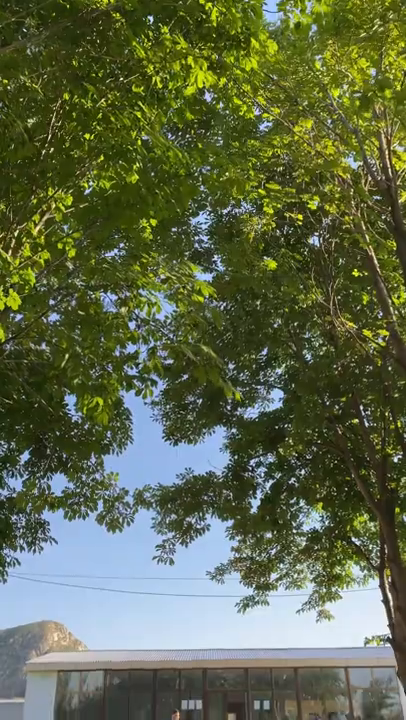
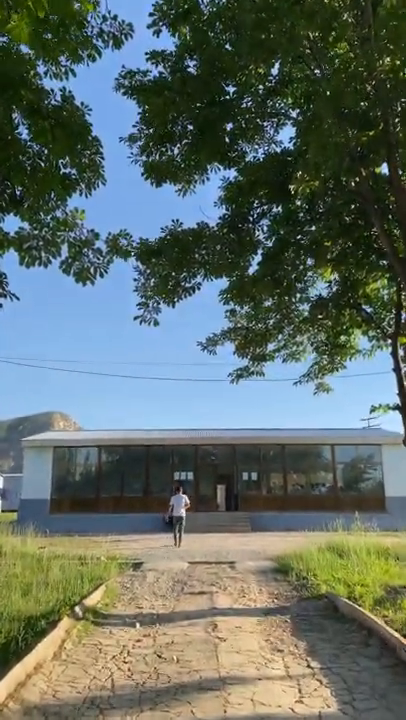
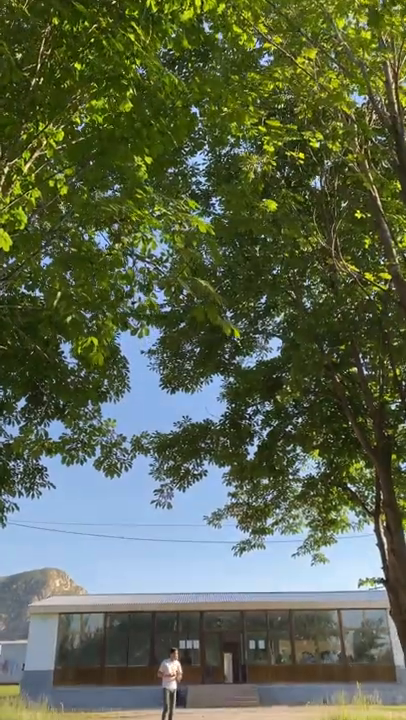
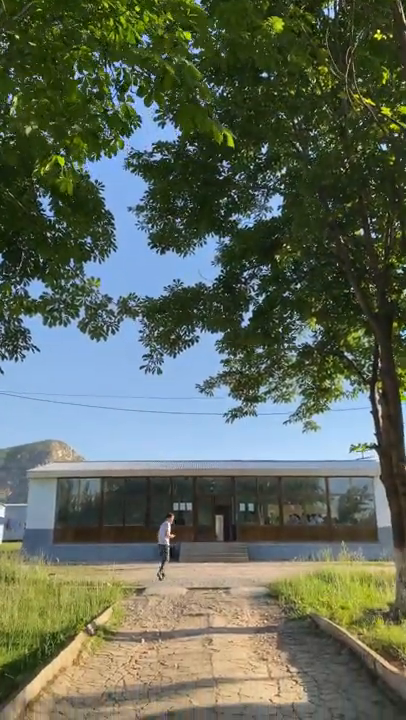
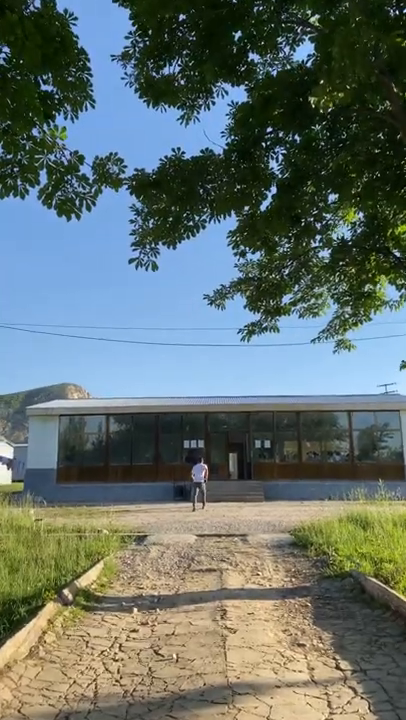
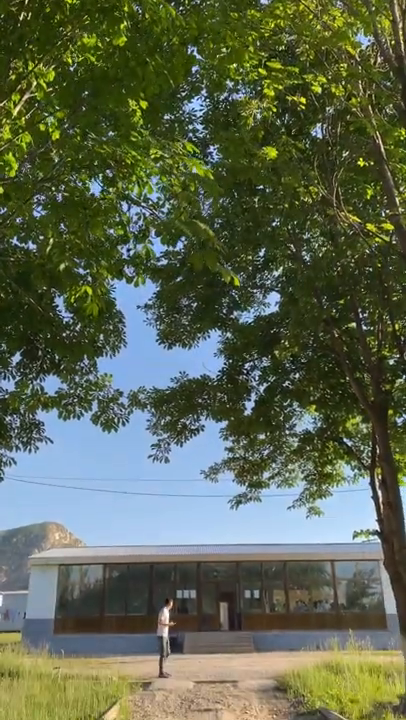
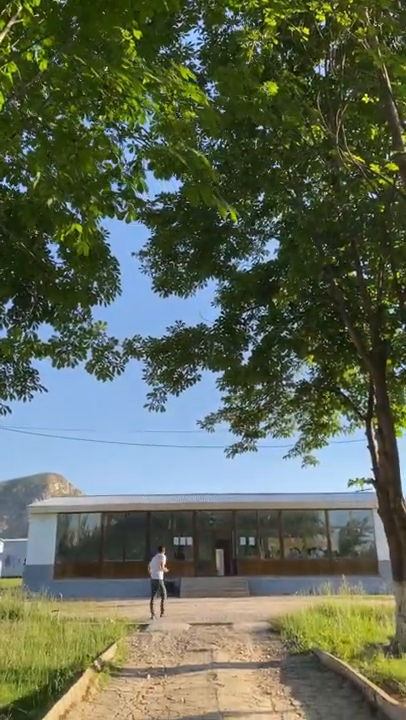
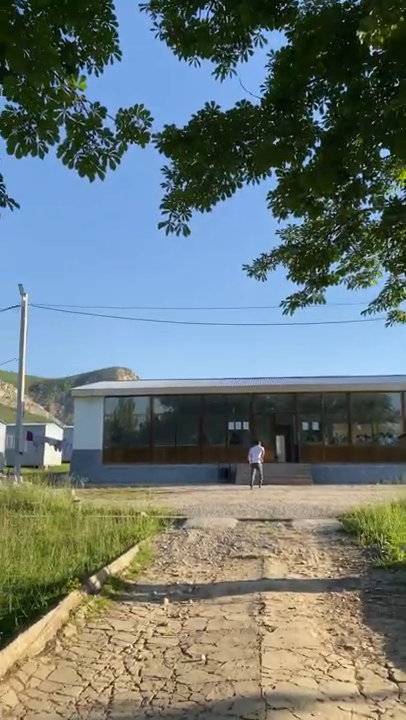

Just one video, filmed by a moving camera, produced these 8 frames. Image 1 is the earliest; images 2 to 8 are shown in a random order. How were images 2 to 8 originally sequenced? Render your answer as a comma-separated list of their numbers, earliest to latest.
3, 6, 7, 4, 2, 5, 8
